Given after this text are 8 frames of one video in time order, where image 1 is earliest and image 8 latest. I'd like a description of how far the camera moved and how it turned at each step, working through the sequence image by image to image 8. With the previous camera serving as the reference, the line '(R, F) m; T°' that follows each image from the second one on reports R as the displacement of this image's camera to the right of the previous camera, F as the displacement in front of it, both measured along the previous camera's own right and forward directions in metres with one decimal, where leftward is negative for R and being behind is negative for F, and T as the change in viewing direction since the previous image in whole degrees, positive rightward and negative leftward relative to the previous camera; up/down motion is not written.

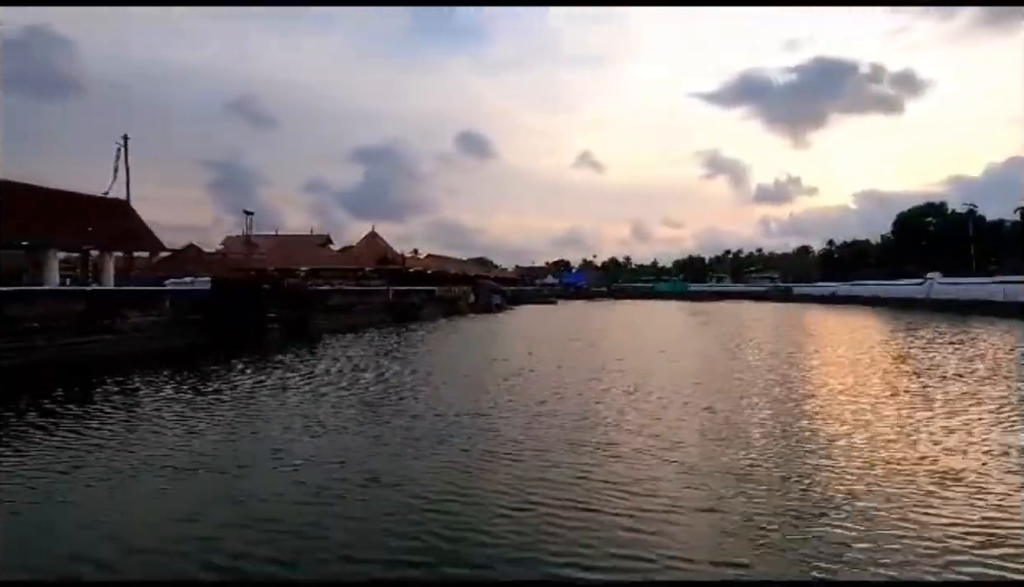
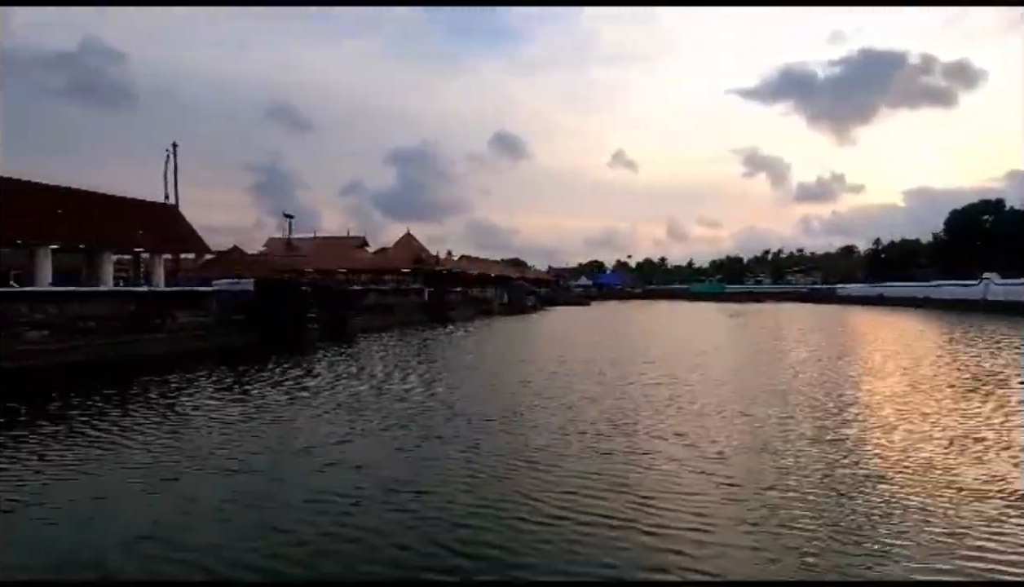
(-0.1, -0.2) m; -2°
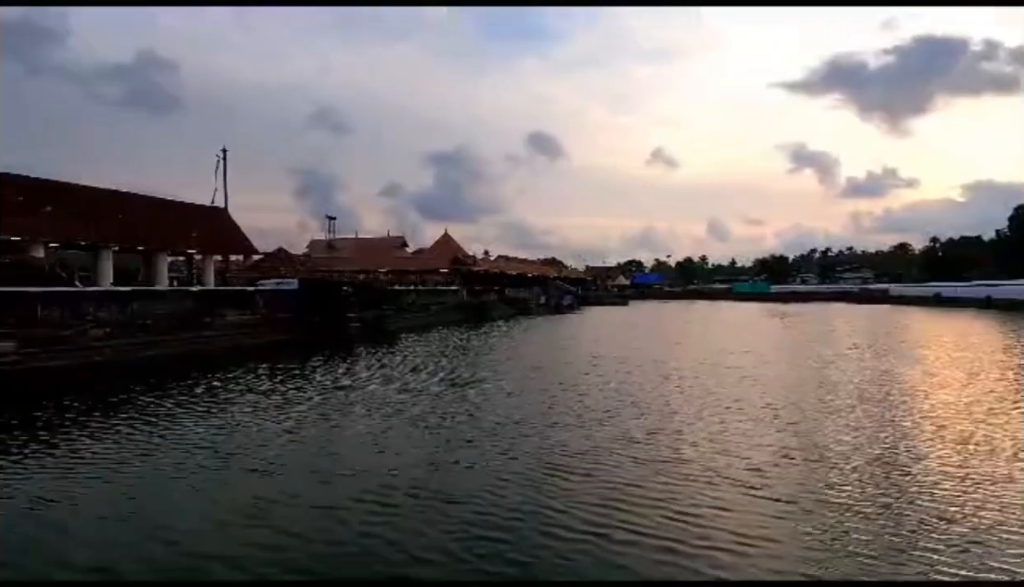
(+0.1, -0.6) m; -3°
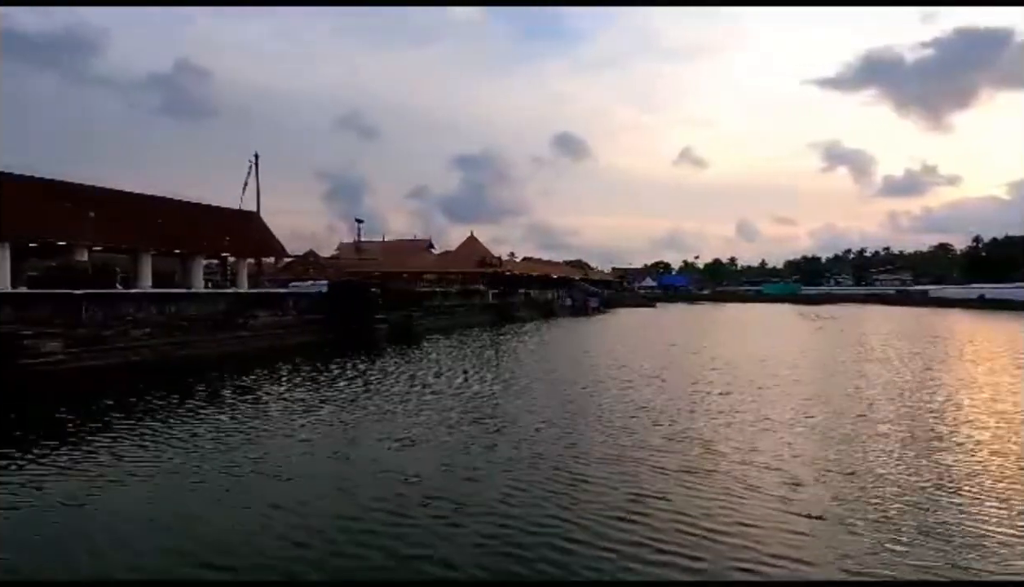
(0.0, -0.4) m; -2°
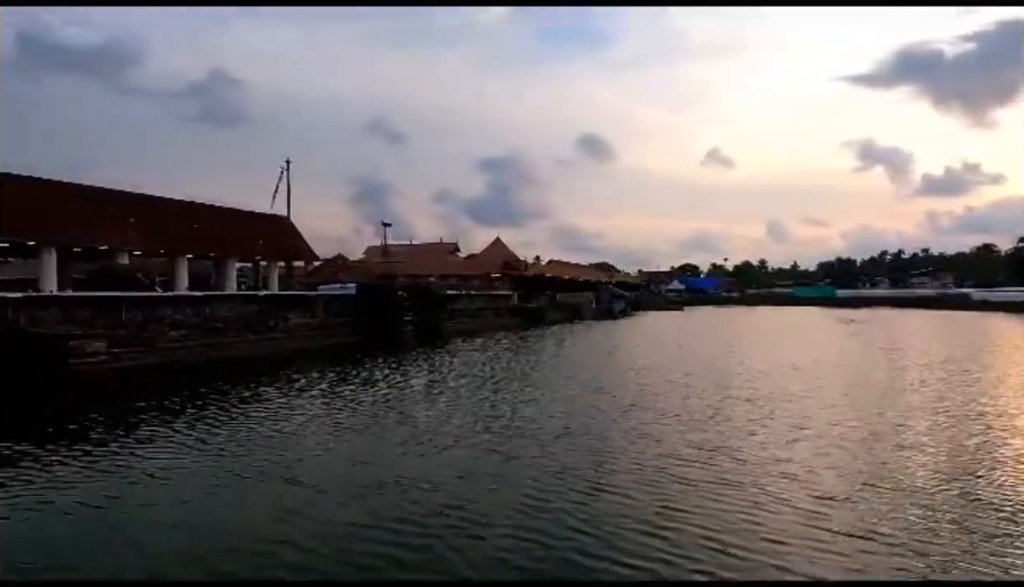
(0.0, -0.3) m; -2°
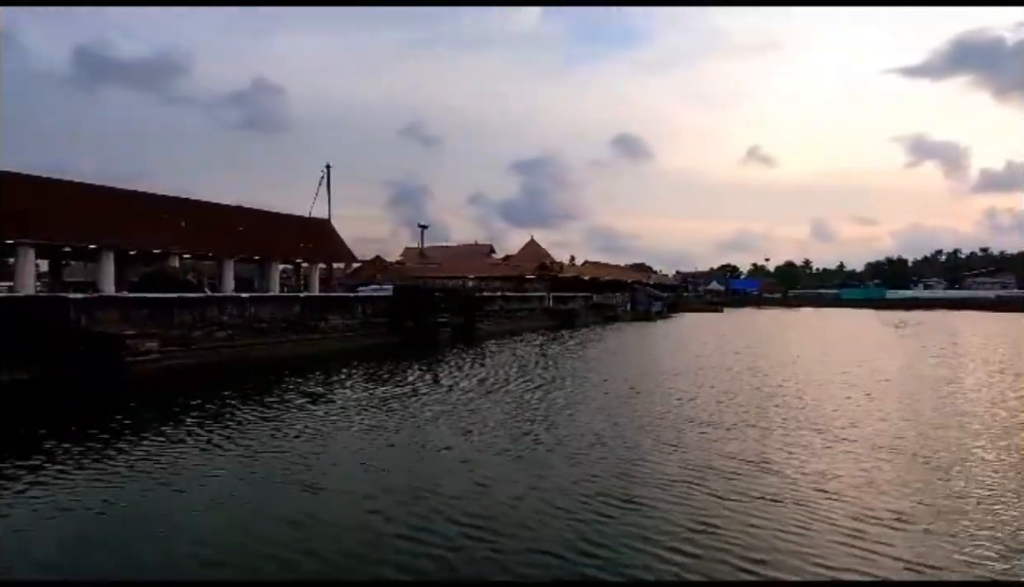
(0.0, -0.4) m; -3°
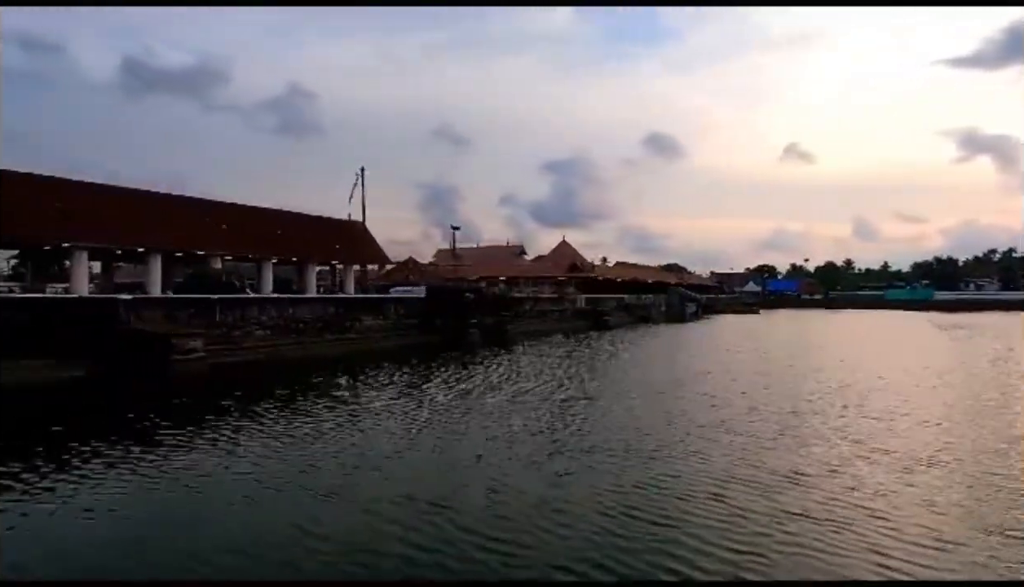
(0.0, -0.3) m; -2°
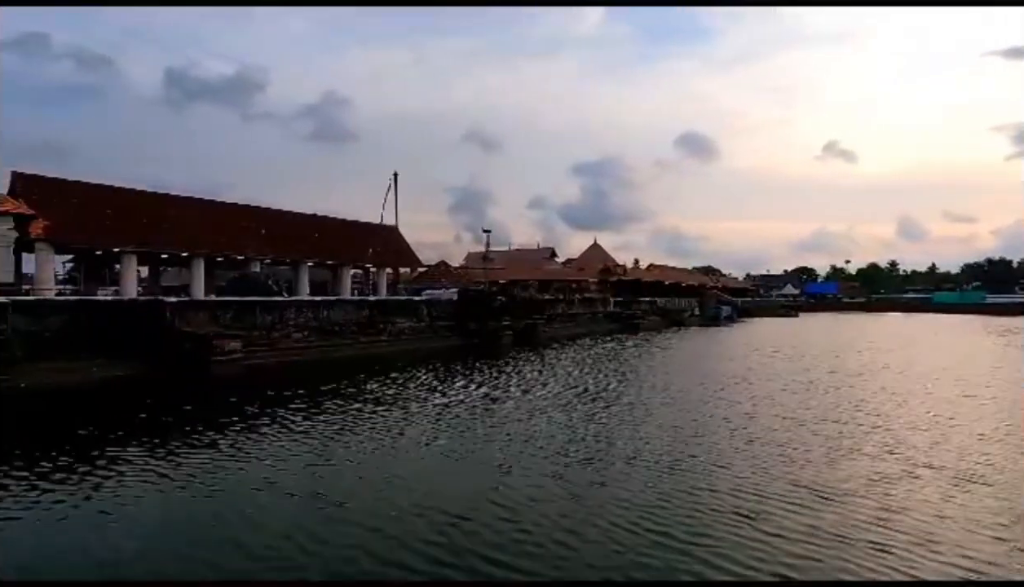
(0.0, -0.3) m; -2°
